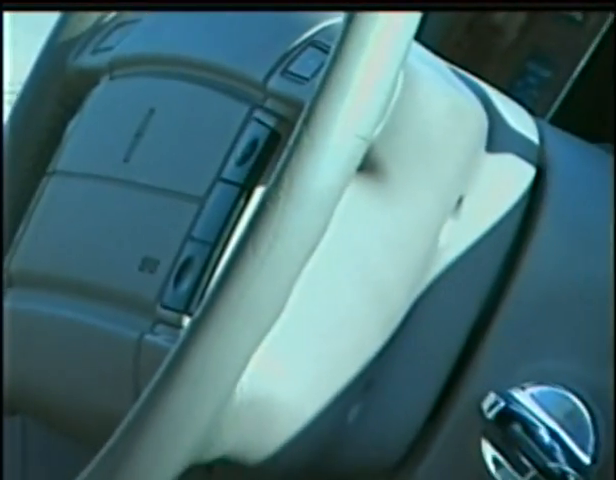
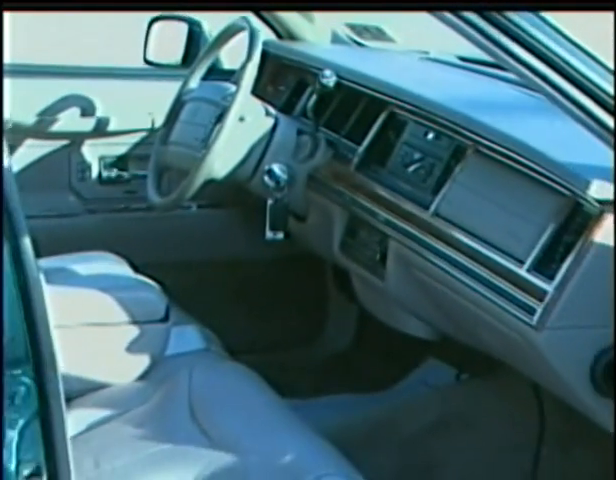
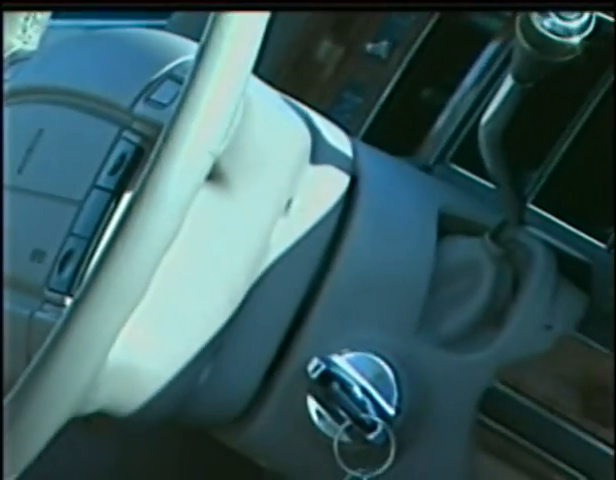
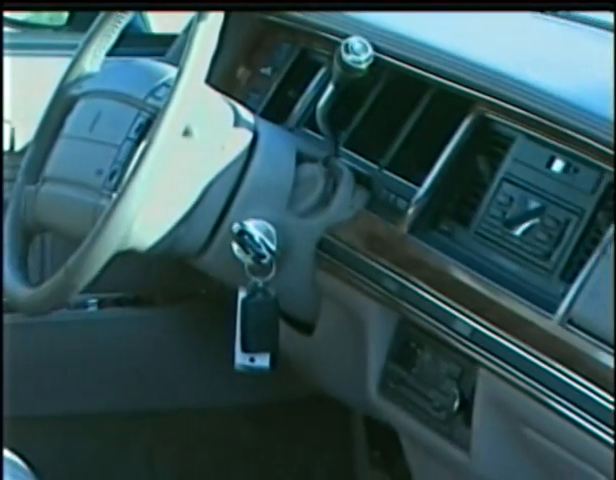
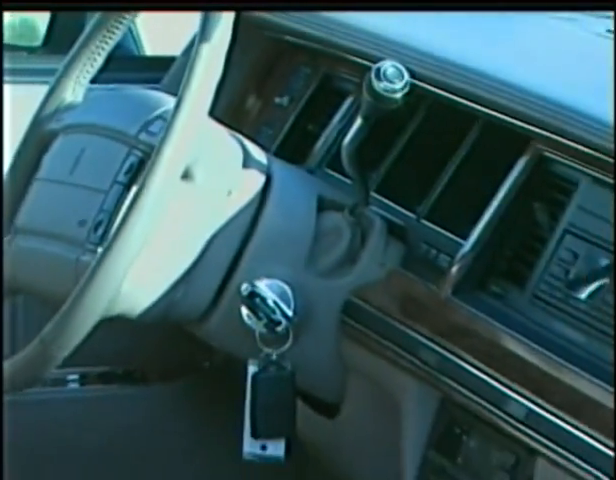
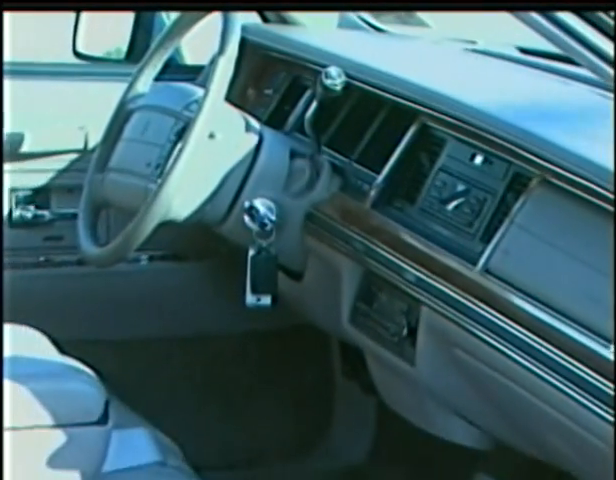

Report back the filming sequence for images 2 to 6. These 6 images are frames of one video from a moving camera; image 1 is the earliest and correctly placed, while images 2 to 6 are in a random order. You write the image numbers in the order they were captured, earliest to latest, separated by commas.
3, 5, 4, 6, 2
